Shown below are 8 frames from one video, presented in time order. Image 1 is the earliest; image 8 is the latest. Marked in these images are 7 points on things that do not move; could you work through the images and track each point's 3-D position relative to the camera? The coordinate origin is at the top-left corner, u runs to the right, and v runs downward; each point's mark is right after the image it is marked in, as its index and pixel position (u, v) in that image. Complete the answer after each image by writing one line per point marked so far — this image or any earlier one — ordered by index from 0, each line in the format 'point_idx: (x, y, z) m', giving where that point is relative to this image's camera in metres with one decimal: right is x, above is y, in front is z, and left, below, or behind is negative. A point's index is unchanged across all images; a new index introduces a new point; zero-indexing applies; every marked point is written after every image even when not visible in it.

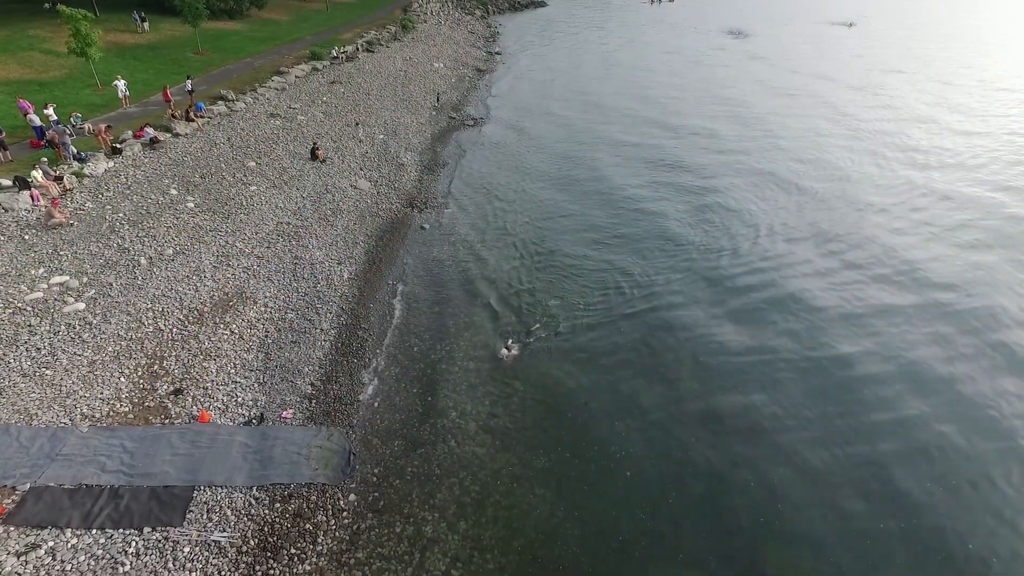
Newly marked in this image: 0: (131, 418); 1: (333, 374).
0: (-11.4, -3.9, +16.6) m
1: (-6.3, -3.1, +19.6) m
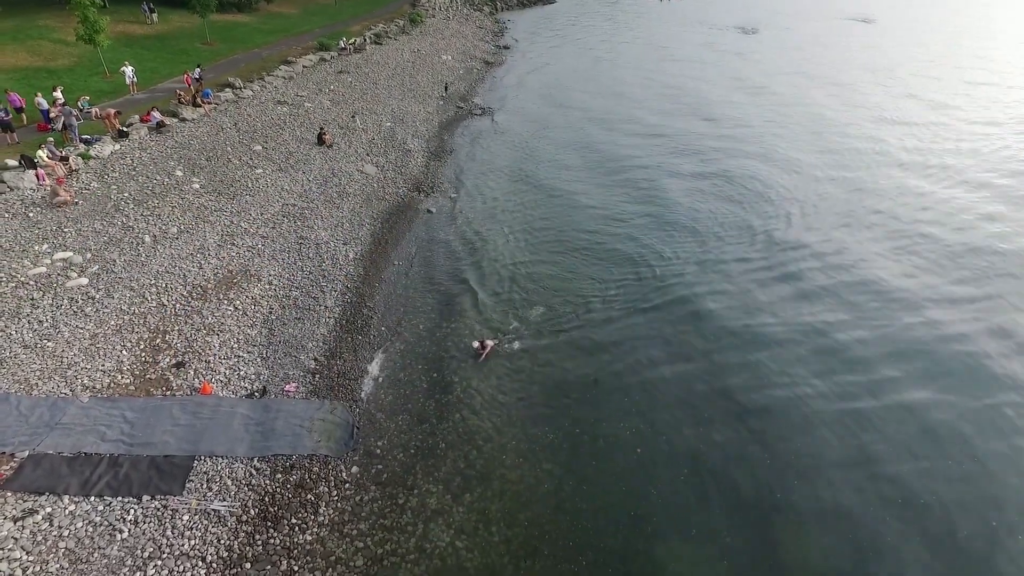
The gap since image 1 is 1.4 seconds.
0: (-11.2, -3.0, +16.4) m
1: (-6.1, -2.1, +19.3) m
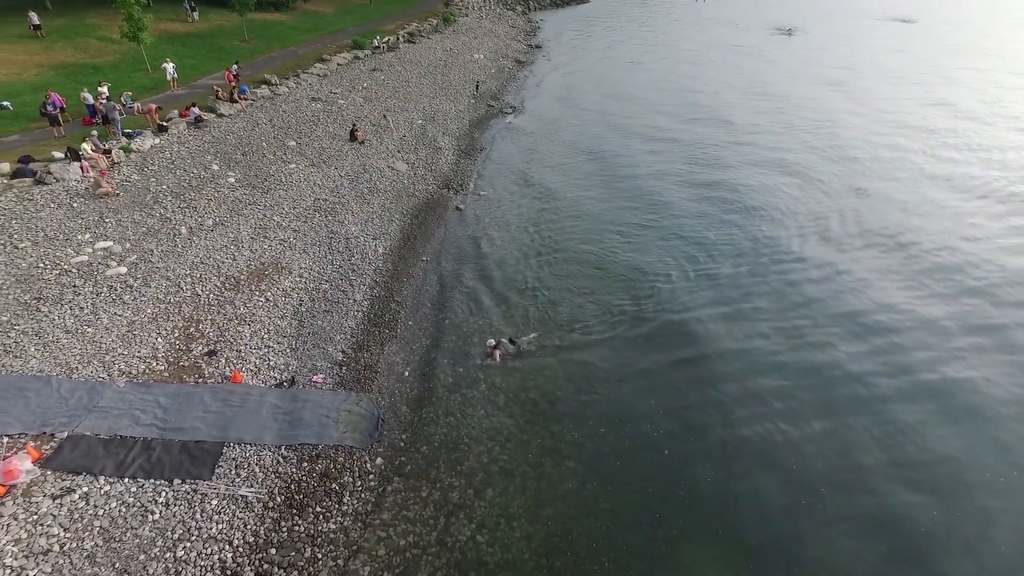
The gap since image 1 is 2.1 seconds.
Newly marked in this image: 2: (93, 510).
0: (-10.5, -2.7, +16.8) m
1: (-5.2, -1.9, +19.5) m
2: (-9.7, -5.1, +12.7) m
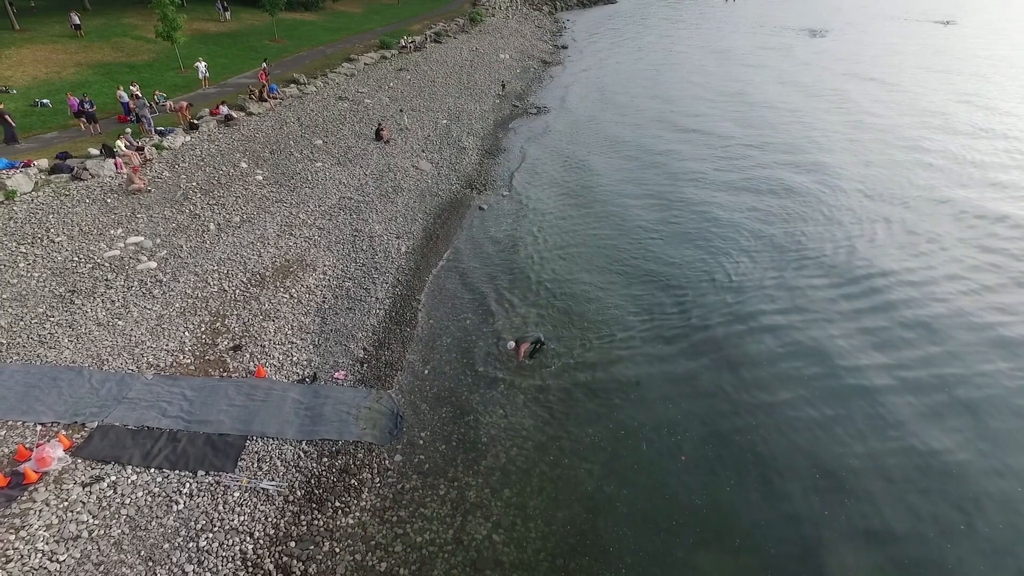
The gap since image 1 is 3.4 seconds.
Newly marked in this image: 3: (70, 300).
0: (-9.9, -2.5, +17.2) m
1: (-4.5, -1.9, +19.7) m
2: (-9.3, -4.9, +13.0) m
3: (-15.6, -0.4, +19.6) m
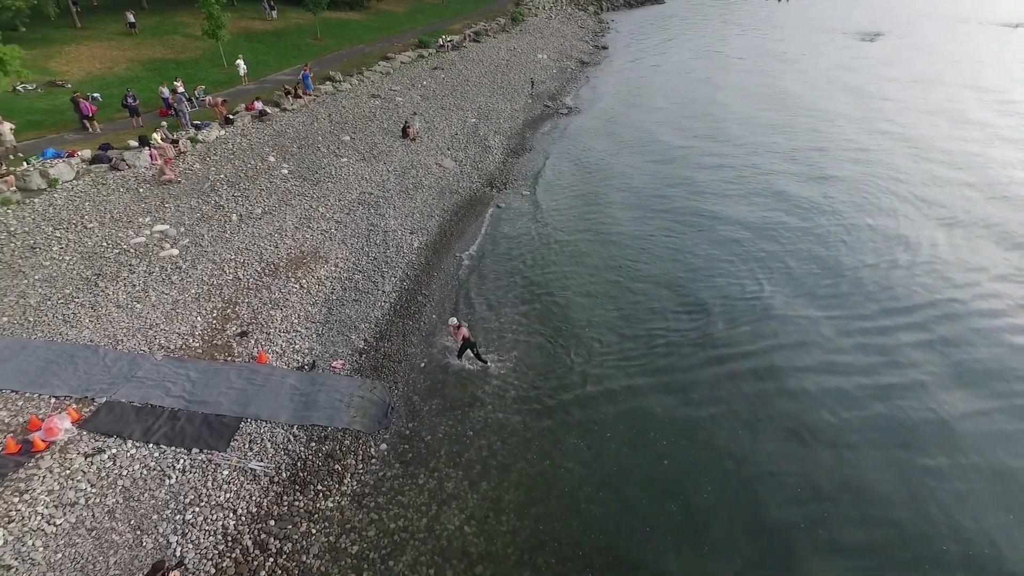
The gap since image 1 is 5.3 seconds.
0: (-10.1, -2.1, +18.0) m
1: (-4.6, -1.6, +20.1) m
2: (-9.8, -4.5, +13.8) m
3: (-15.6, +0.2, +20.7) m
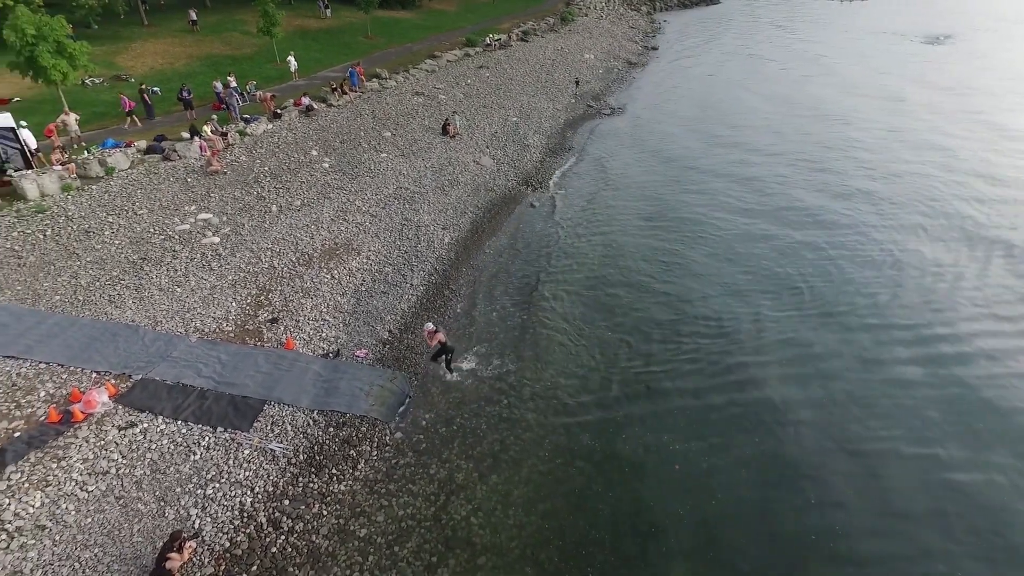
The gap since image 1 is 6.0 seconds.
0: (-9.5, -1.6, +18.7) m
1: (-3.8, -1.4, +20.5) m
2: (-9.5, -4.1, +14.5) m
3: (-14.6, +0.8, +21.8) m
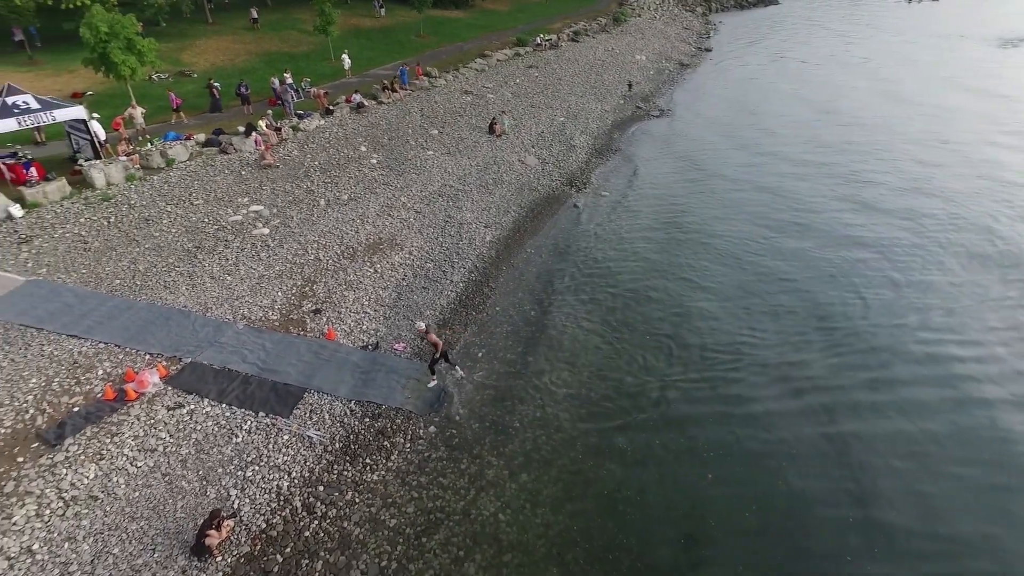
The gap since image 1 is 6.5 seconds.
0: (-8.2, -1.3, +19.3) m
1: (-2.4, -1.2, +20.6) m
2: (-8.7, -3.7, +15.1) m
3: (-13.0, +1.4, +22.8) m
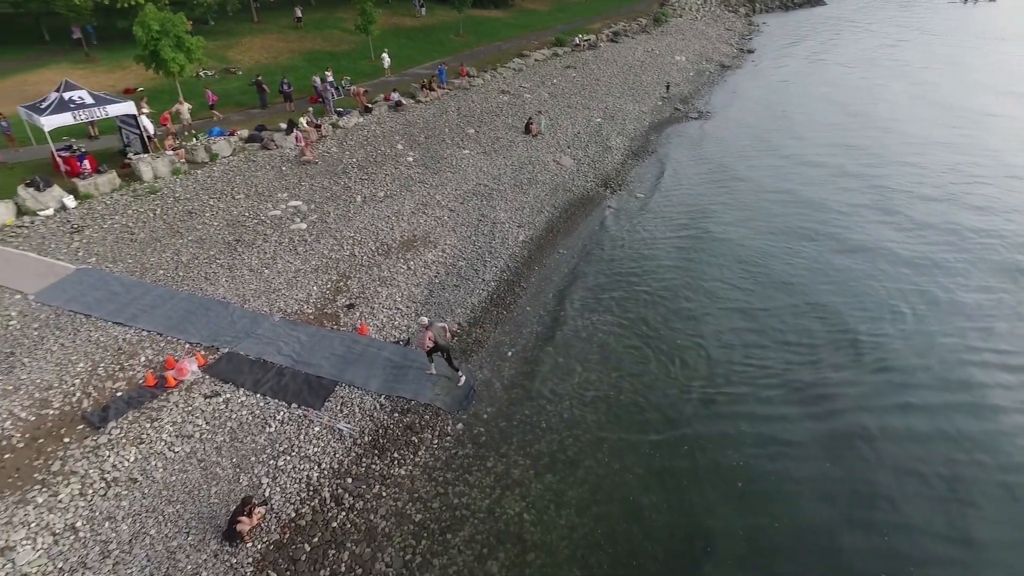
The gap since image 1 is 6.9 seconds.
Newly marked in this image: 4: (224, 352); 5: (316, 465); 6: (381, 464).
0: (-7.1, -1.1, +19.6) m
1: (-1.2, -1.2, +20.7) m
2: (-7.9, -3.5, +15.5) m
3: (-11.7, +1.7, +23.4) m
4: (-9.1, -2.0, +17.5) m
5: (-5.1, -4.7, +14.4) m
6: (-3.4, -4.7, +14.6) m
